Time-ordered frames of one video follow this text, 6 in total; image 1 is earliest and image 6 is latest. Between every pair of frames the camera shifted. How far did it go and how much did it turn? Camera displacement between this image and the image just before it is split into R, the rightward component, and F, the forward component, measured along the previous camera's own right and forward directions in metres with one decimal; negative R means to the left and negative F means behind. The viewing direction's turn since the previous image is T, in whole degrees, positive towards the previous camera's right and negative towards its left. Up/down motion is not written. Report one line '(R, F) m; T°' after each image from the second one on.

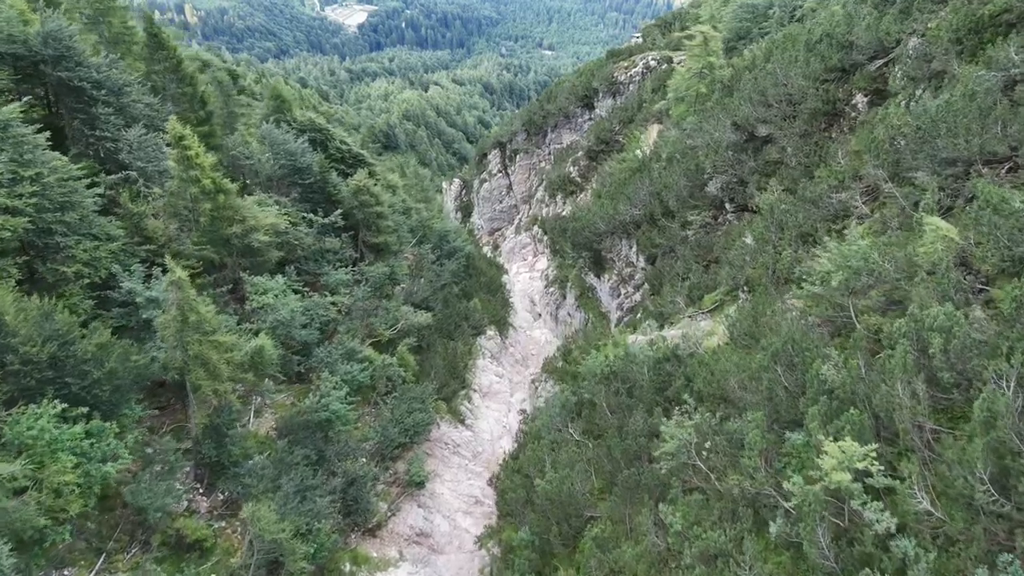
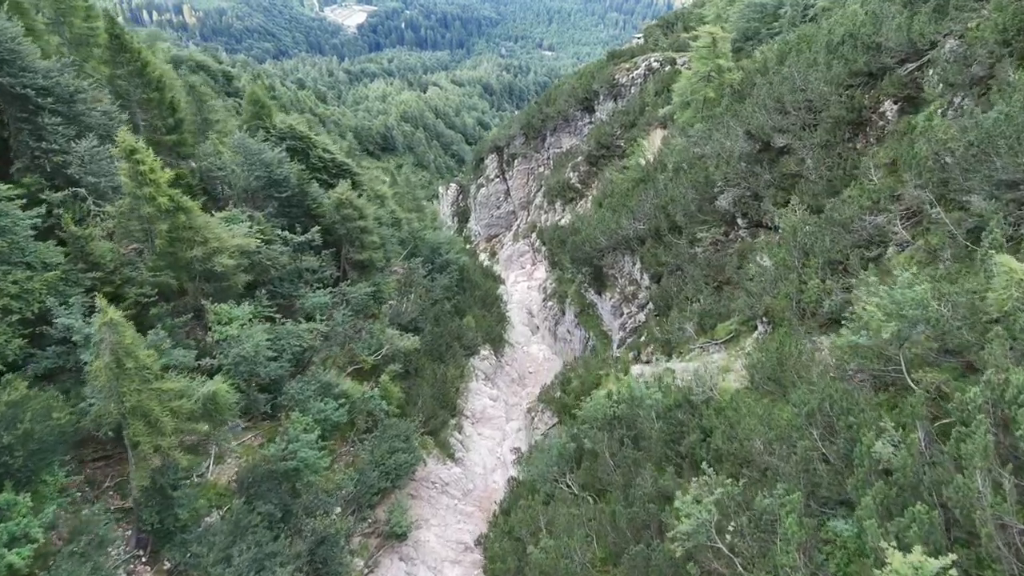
(+0.2, +1.8) m; 0°
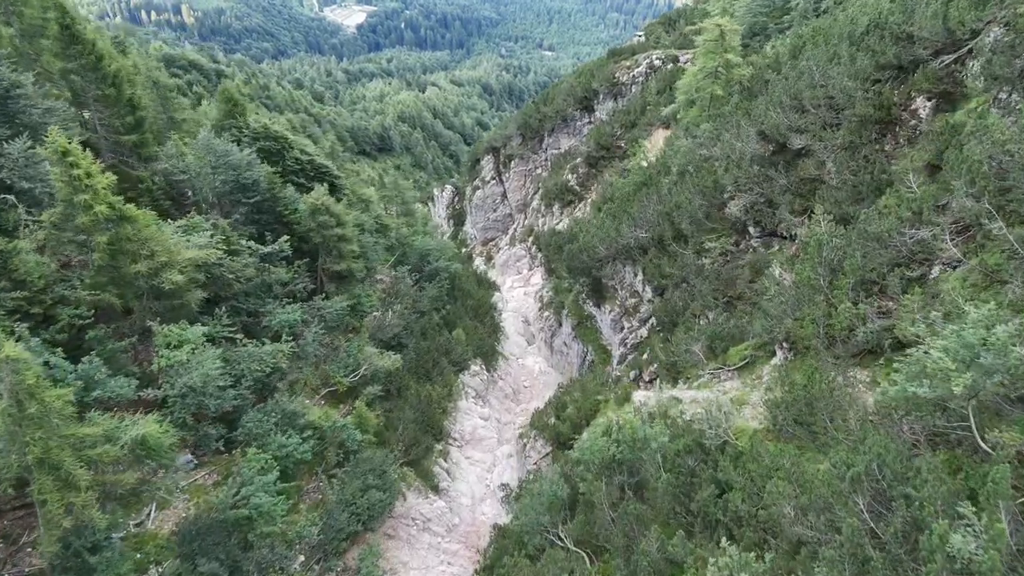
(+0.3, +1.8) m; 0°
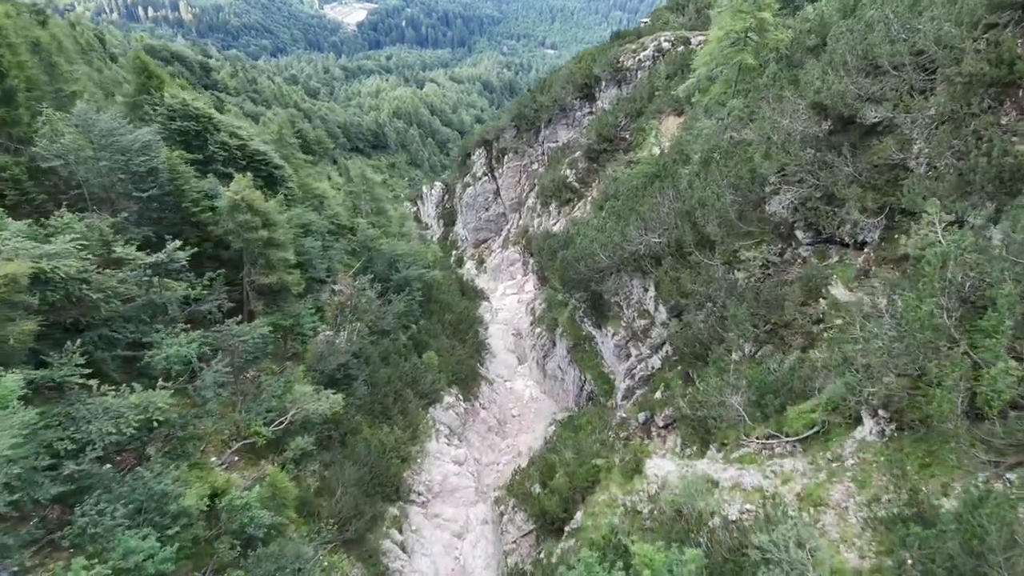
(+0.6, +4.6) m; 0°
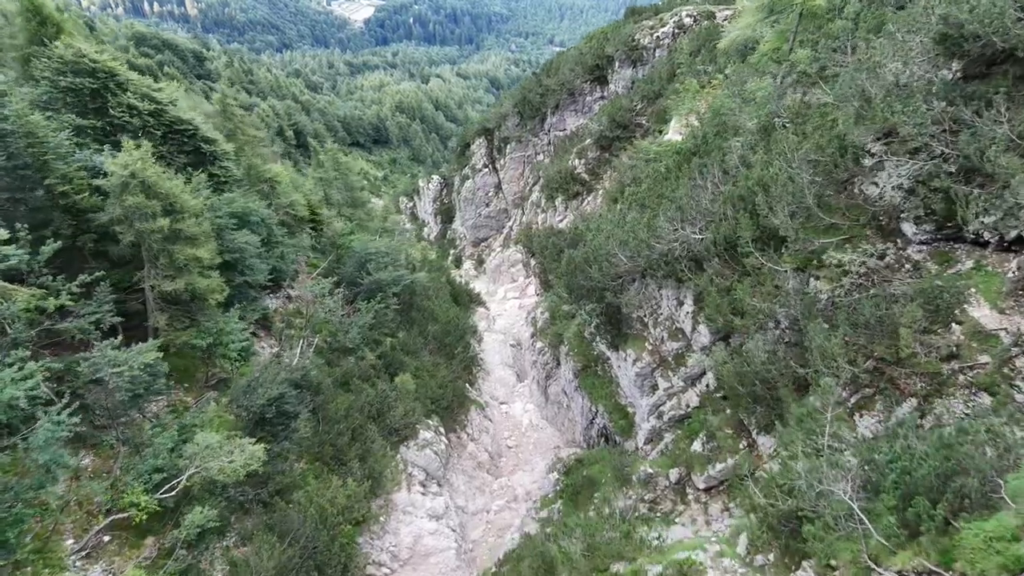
(+0.3, +4.3) m; -1°
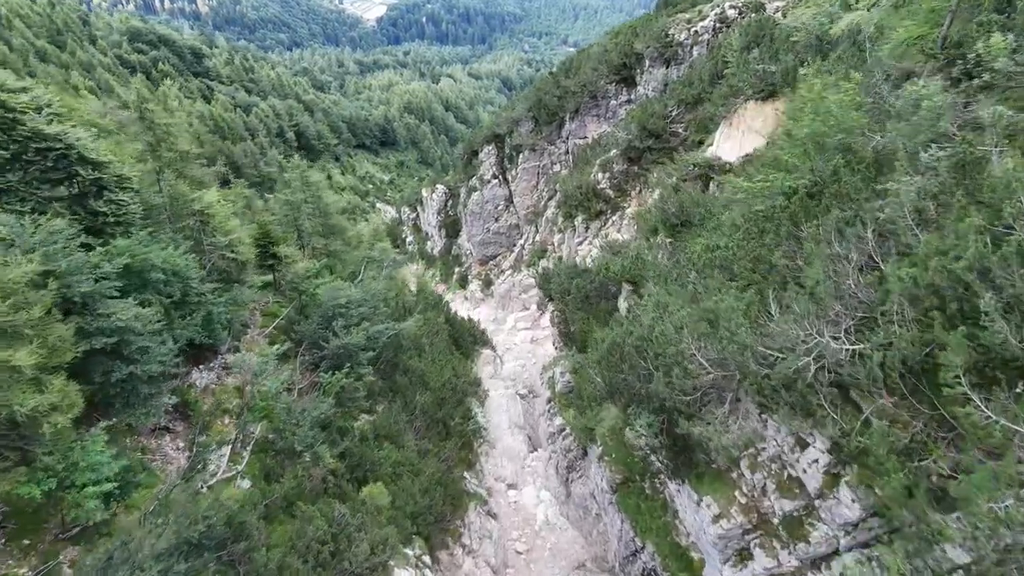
(-0.1, +4.9) m; -1°
